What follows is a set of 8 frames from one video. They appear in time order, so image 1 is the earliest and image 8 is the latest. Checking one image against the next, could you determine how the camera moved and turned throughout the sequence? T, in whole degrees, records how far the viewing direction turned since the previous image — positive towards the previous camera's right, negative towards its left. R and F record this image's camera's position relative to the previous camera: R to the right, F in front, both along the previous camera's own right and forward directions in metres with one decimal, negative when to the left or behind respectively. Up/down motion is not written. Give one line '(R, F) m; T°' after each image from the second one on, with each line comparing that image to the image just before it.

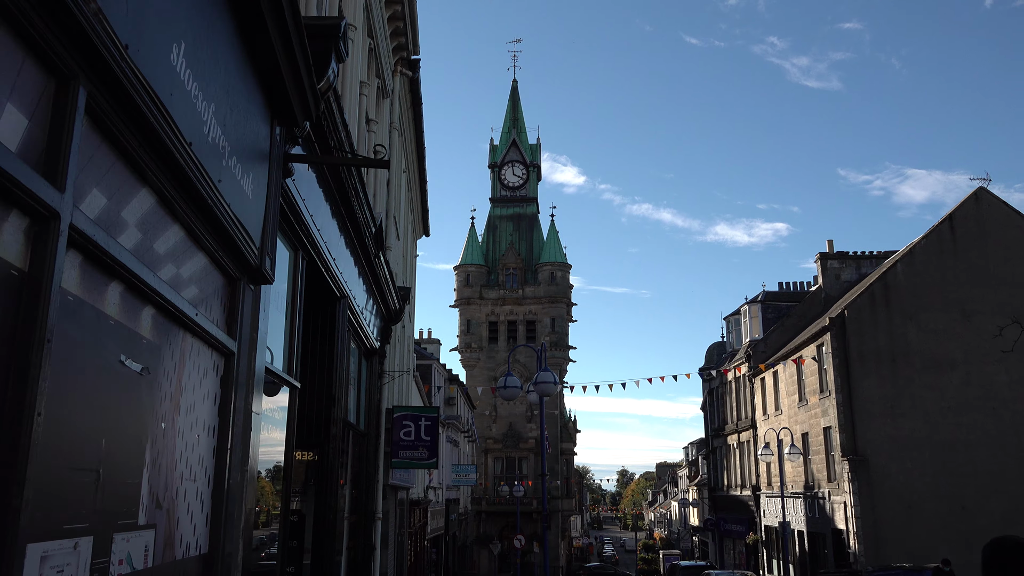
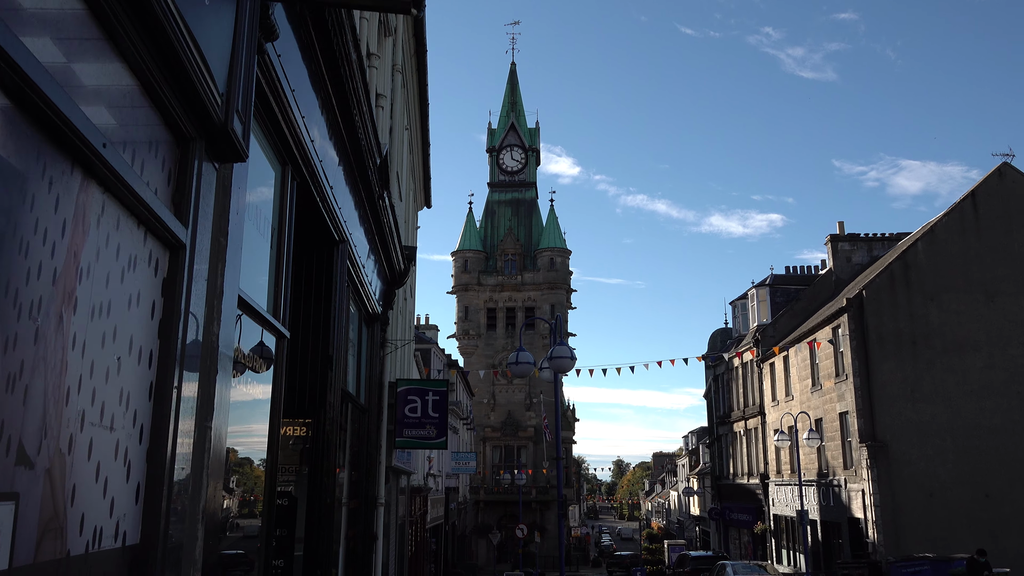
(-0.3, +1.4) m; 0°
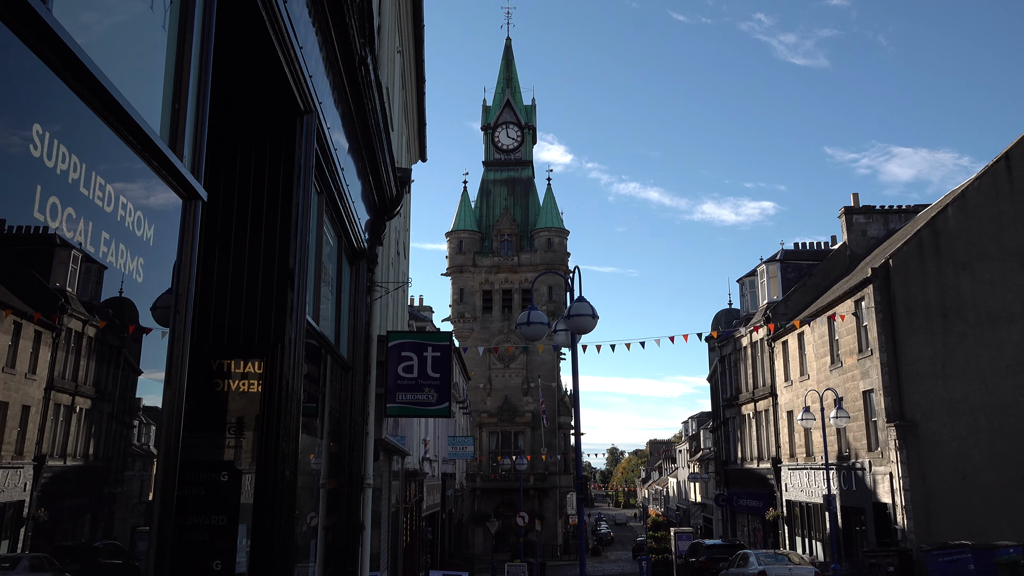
(-0.3, +2.2) m; 0°
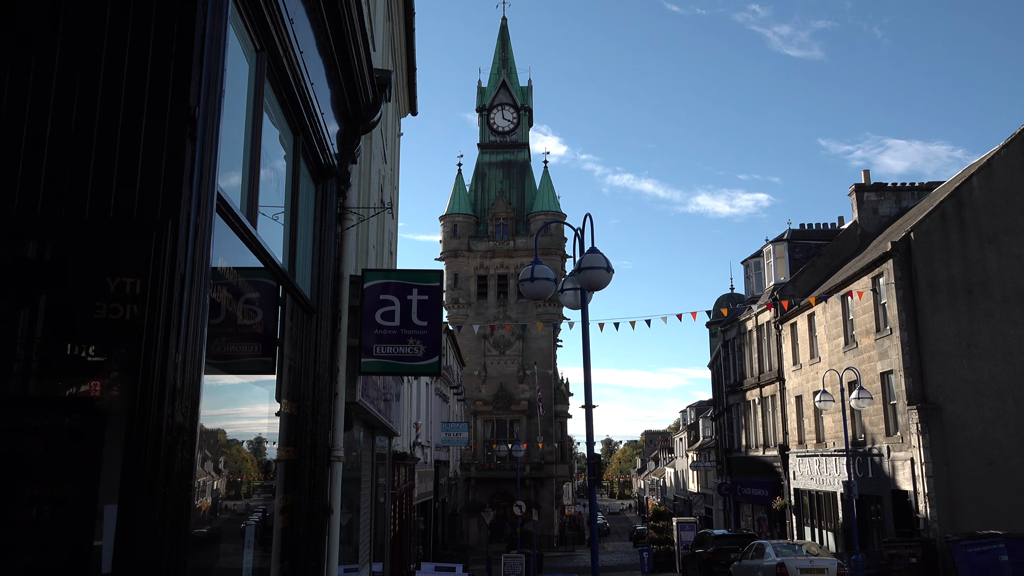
(-0.1, +1.8) m; 0°
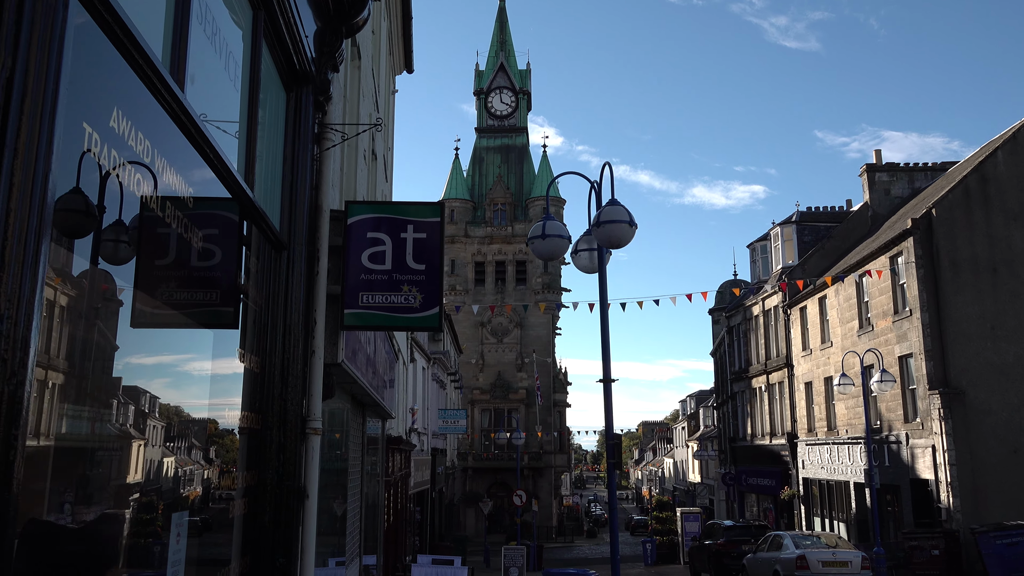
(-0.1, +1.4) m; 0°
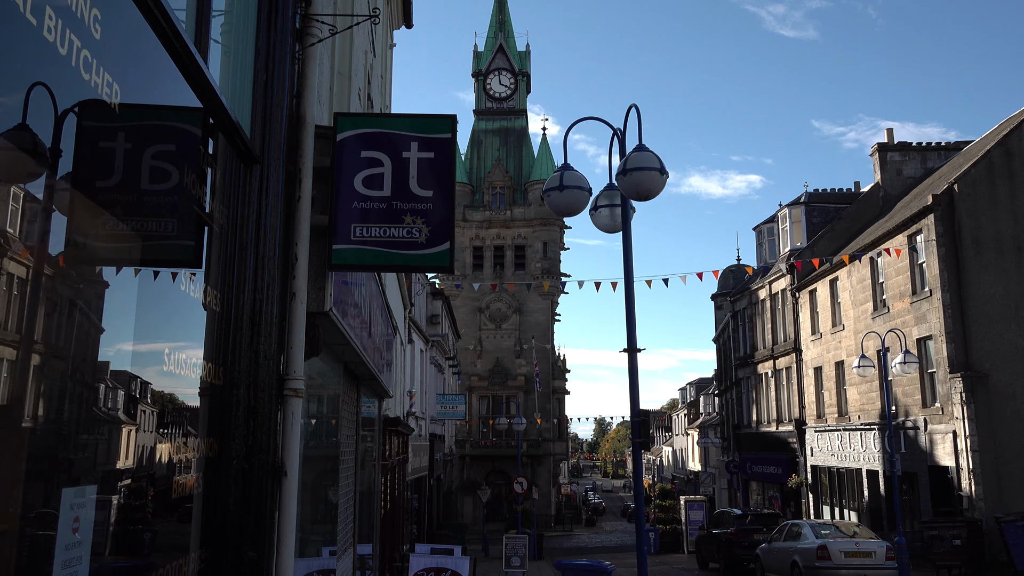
(-0.2, +1.1) m; 0°
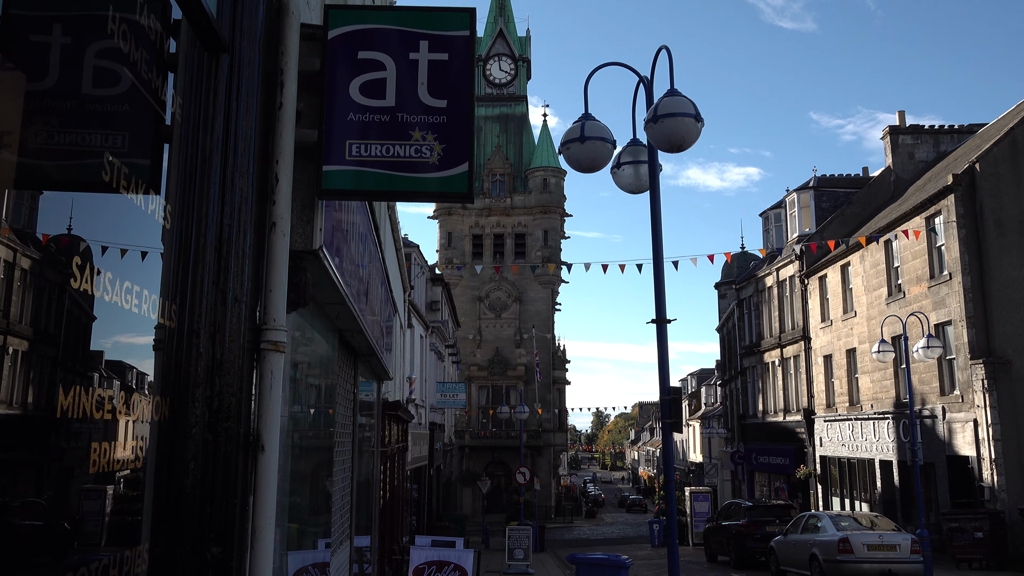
(-0.2, +1.0) m; 0°
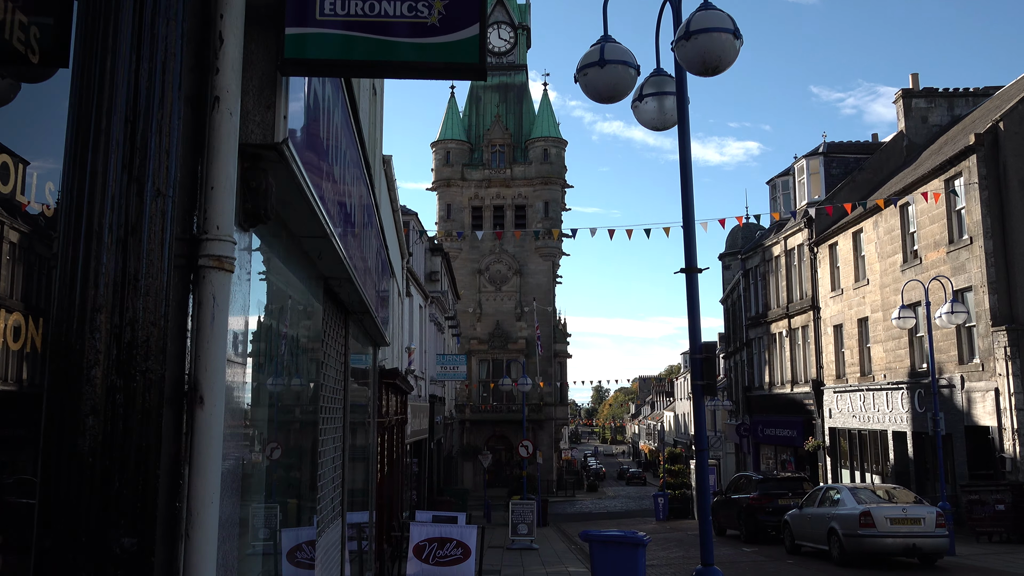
(-0.1, +1.0) m; 0°
